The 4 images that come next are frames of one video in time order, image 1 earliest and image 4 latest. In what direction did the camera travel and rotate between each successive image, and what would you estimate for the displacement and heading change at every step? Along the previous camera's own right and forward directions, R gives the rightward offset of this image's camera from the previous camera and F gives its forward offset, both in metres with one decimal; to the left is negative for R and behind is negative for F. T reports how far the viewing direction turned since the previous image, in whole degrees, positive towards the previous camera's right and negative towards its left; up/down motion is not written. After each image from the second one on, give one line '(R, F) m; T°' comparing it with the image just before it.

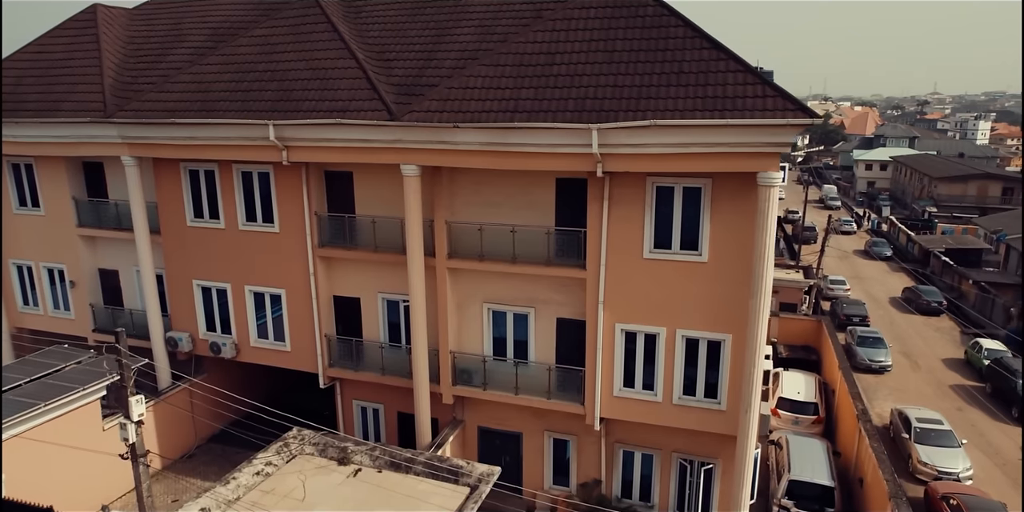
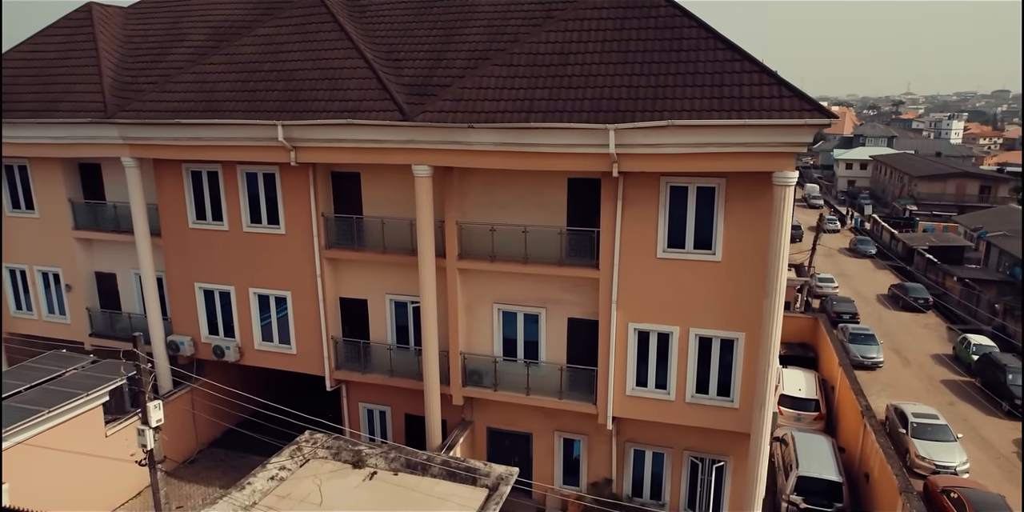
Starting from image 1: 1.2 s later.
(-0.6, 0.0) m; +1°
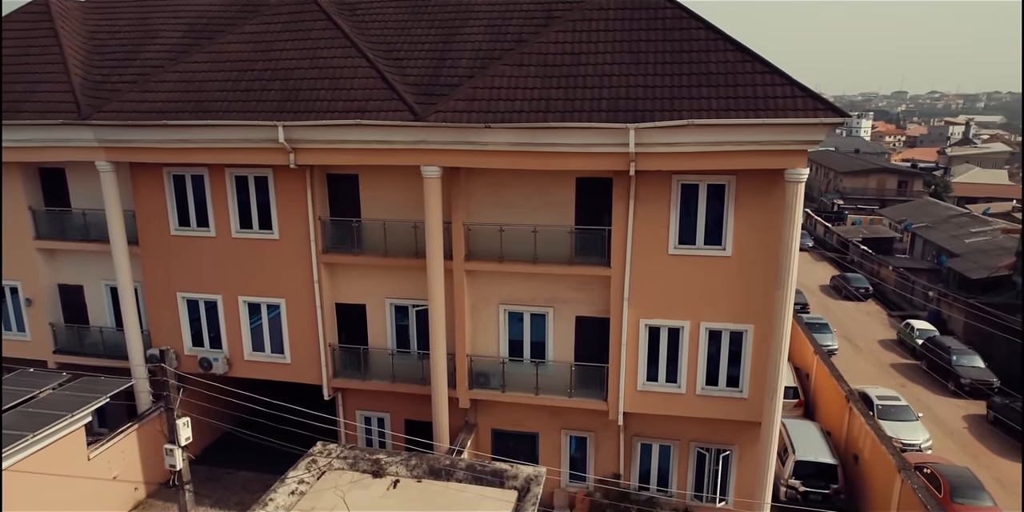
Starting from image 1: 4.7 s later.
(-1.5, +0.1) m; +6°
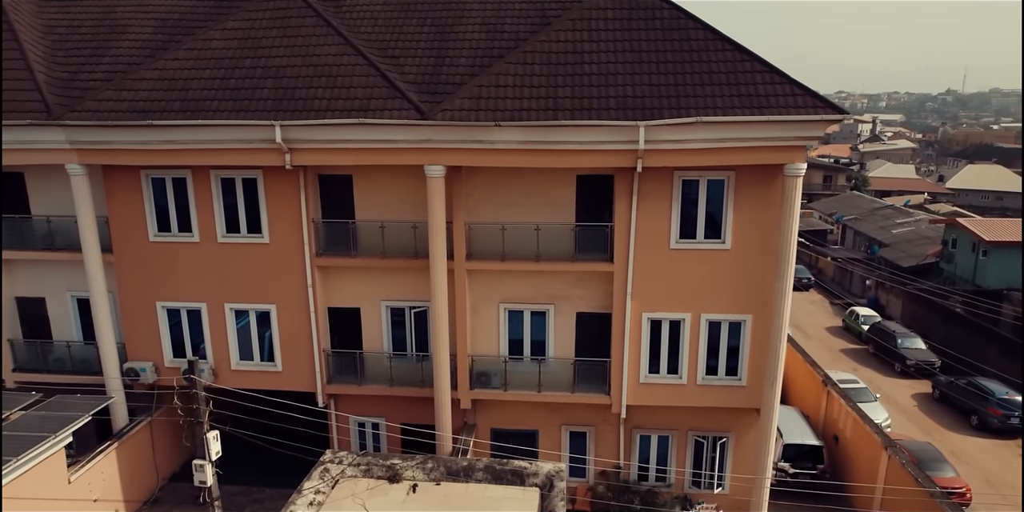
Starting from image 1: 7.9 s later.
(-1.3, 0.0) m; +6°
